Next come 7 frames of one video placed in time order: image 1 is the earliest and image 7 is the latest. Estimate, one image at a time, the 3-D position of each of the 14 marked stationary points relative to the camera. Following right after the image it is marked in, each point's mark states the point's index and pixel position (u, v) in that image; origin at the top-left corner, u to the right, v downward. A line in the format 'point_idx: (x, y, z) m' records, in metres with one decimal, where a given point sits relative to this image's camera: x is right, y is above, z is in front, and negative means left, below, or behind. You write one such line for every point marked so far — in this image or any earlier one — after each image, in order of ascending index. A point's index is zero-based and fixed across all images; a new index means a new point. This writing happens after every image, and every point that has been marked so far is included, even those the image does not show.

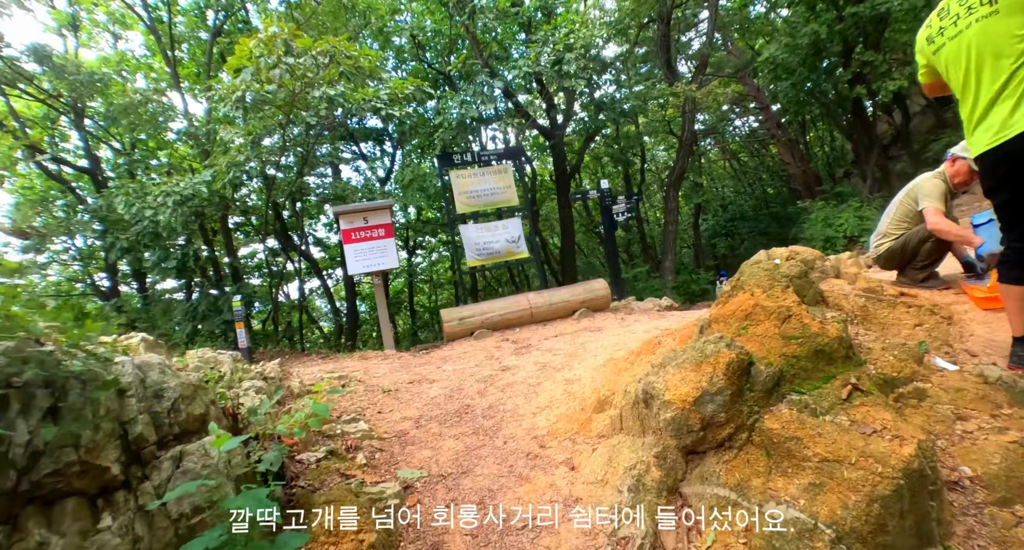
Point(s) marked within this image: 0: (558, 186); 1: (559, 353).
0: (+0.9, +1.8, +9.6) m
1: (+0.4, -0.7, +4.0) m
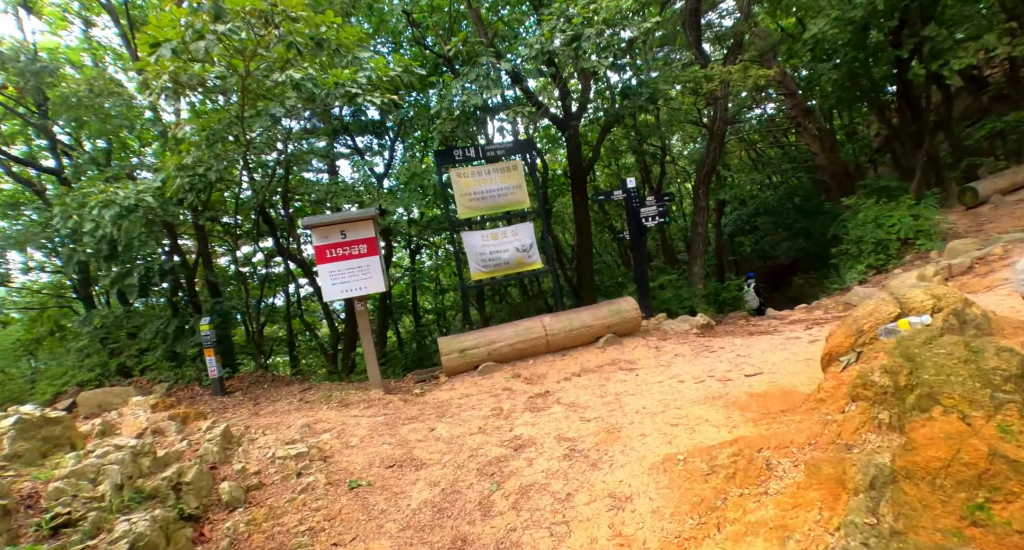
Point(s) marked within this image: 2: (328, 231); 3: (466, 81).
0: (+1.1, +1.7, +8.6) m
1: (+0.5, -0.9, +3.0) m
2: (-1.6, +0.4, +4.1) m
3: (-0.6, +2.5, +5.9) m
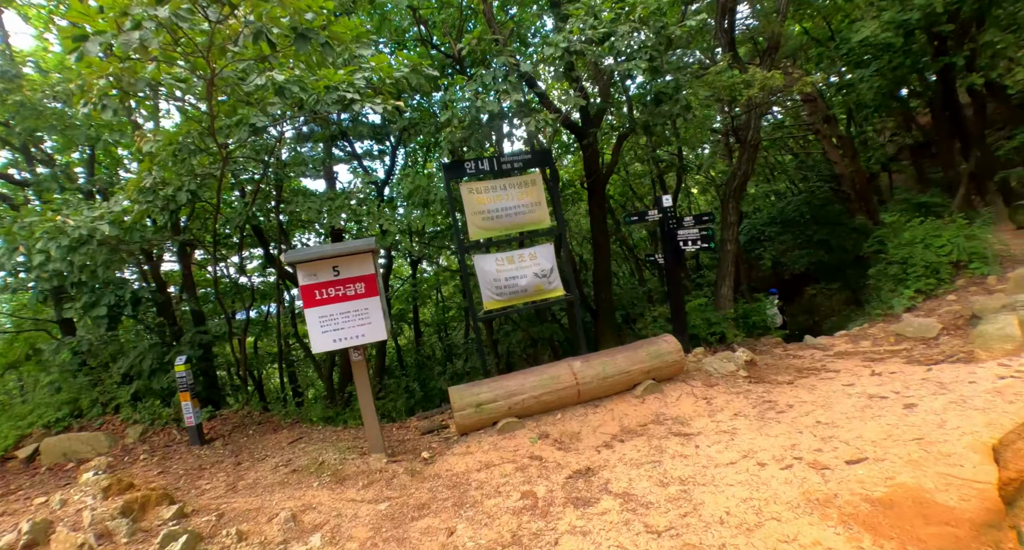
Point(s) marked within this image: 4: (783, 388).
0: (+1.3, +1.3, +7.9) m
1: (+0.7, -1.2, +2.3) m
2: (-1.4, +0.1, +3.4) m
3: (-0.4, +2.1, +5.3) m
4: (+2.5, -1.0, +4.3) m
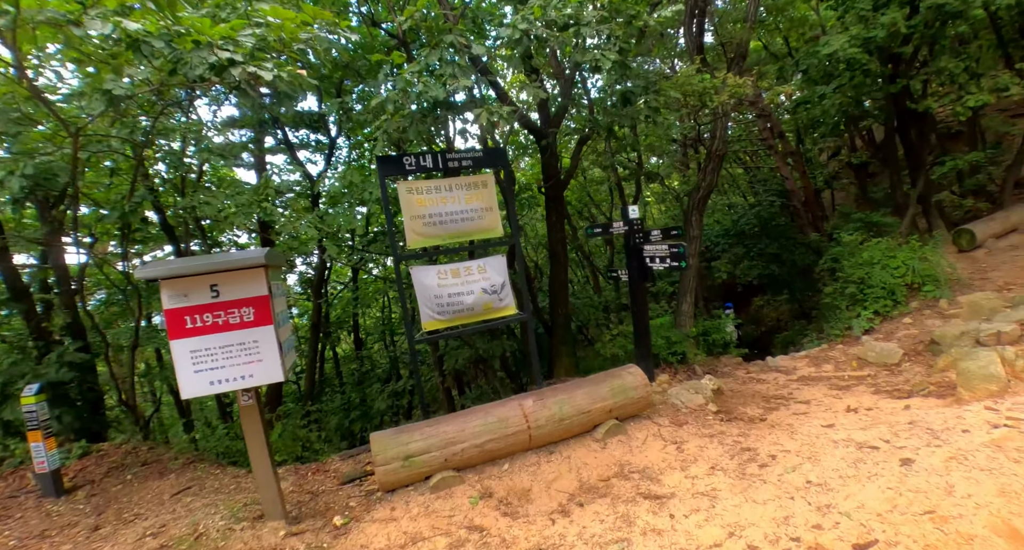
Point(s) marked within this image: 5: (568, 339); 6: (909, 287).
0: (+0.6, +1.1, +7.3) m
1: (+0.4, -1.4, +1.7) m
2: (-1.7, -0.1, +2.5) m
3: (-0.8, +2.0, +4.5) m
4: (+2.0, -1.2, +3.8) m
5: (+0.8, -1.0, +7.3) m
6: (+5.8, -0.2, +6.9) m
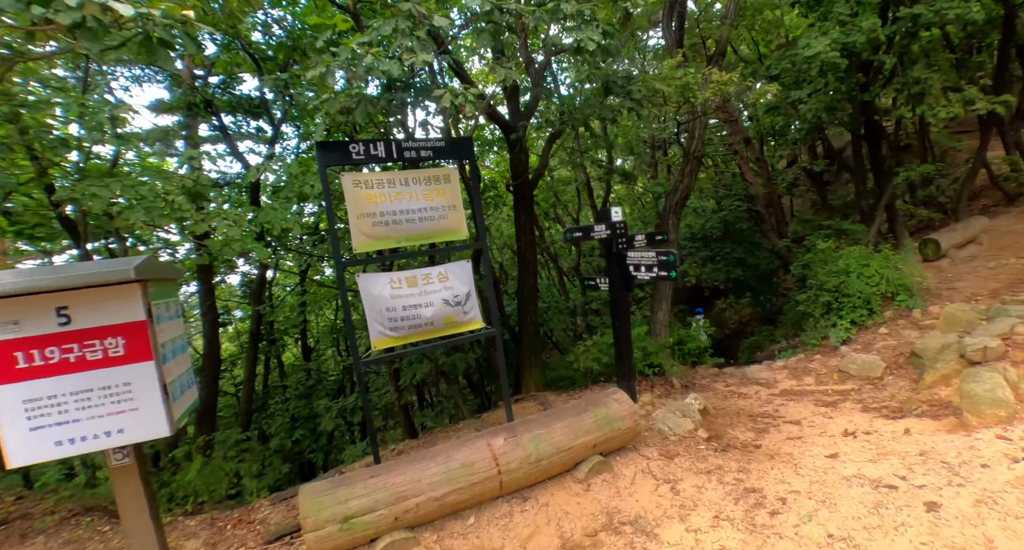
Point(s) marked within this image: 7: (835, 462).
0: (+0.1, +1.1, +6.7) m
1: (+0.4, -1.5, +1.2) m
2: (-1.8, -0.1, +1.8) m
3: (-1.1, +1.9, +3.9) m
4: (+1.8, -1.3, +3.4) m
5: (+0.3, -1.1, +6.8) m
6: (+5.3, -0.3, +6.8) m
7: (+2.2, -1.3, +3.3) m
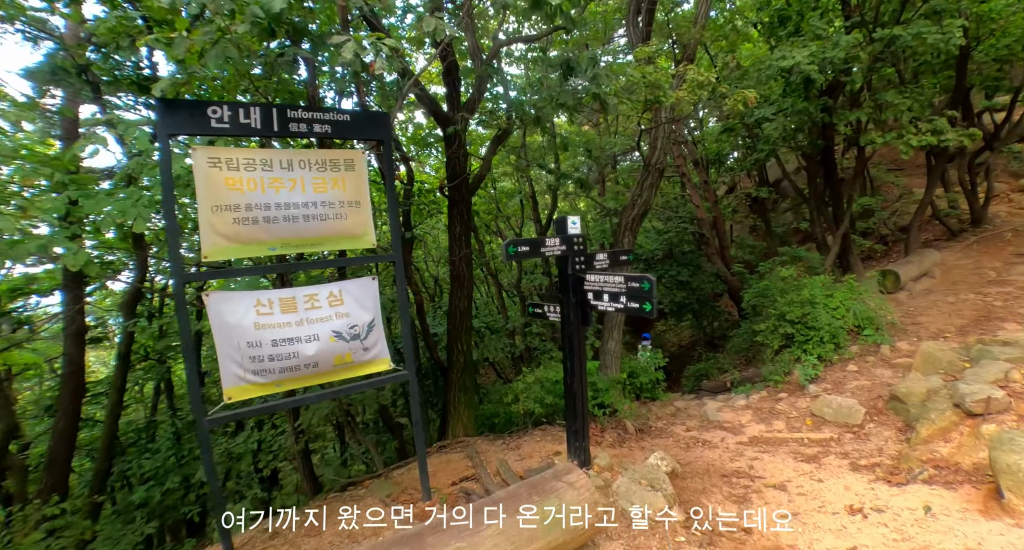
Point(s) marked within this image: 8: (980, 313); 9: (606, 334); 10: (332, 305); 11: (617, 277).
0: (-0.7, +0.8, +5.7) m
1: (+0.2, -1.5, +0.1) m
2: (-2.0, -0.1, +0.6) m
3: (-1.5, +1.8, +2.8) m
4: (+1.3, -1.5, +2.5) m
5: (-0.5, -1.3, +5.7) m
6: (+4.5, -0.7, +6.3) m
7: (+1.8, -1.5, +2.4) m
8: (+6.2, -0.5, +6.3) m
9: (+1.3, -0.8, +6.3) m
10: (-1.1, -0.2, +2.9) m
11: (+0.7, 0.0, +3.3) m
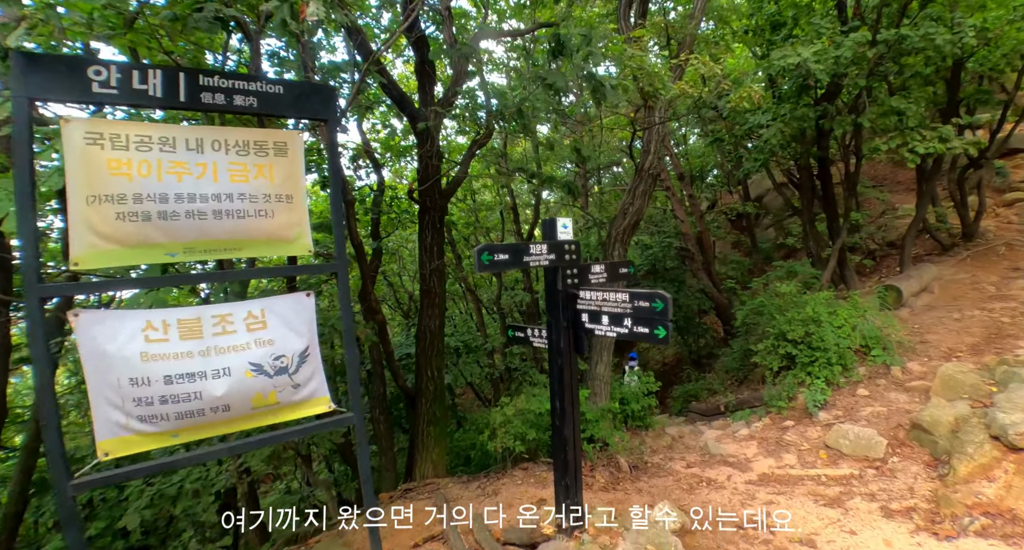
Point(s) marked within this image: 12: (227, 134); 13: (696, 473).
0: (-0.9, +0.7, +5.1) m
1: (+0.2, -1.5, -0.5) m
2: (-2.1, -0.1, -0.1) m
3: (-1.6, +1.8, +2.2) m
4: (+1.2, -1.6, +1.9) m
5: (-0.7, -1.5, +5.0) m
6: (+4.2, -0.9, +5.8) m
7: (+1.7, -1.5, +1.8) m
8: (+5.9, -0.7, +5.9) m
9: (+1.0, -1.0, +5.7) m
10: (-1.2, -0.3, +2.2) m
11: (+0.6, -0.1, +2.7) m
12: (-1.3, +0.7, +2.3) m
13: (+1.8, -1.9, +4.5) m
